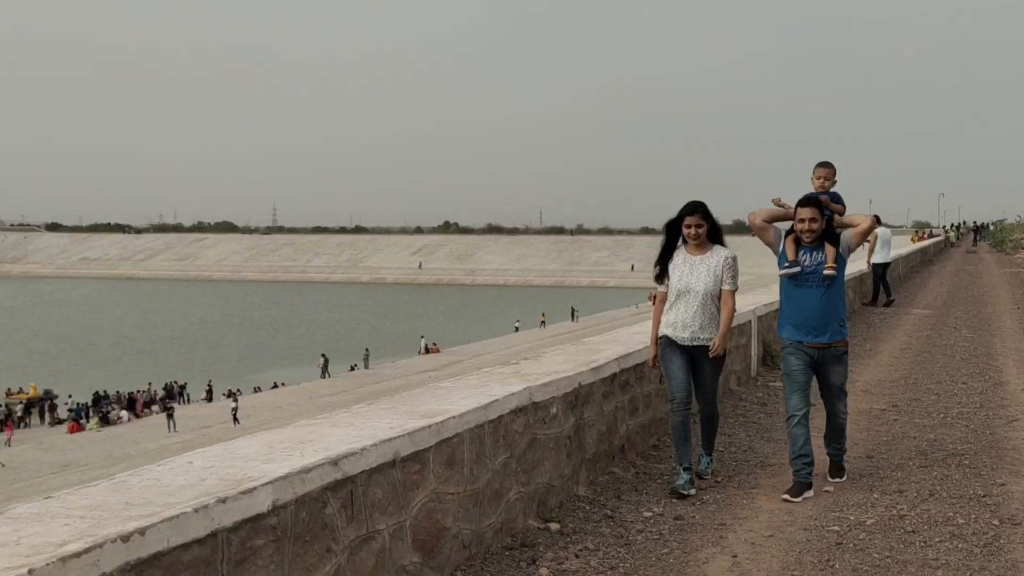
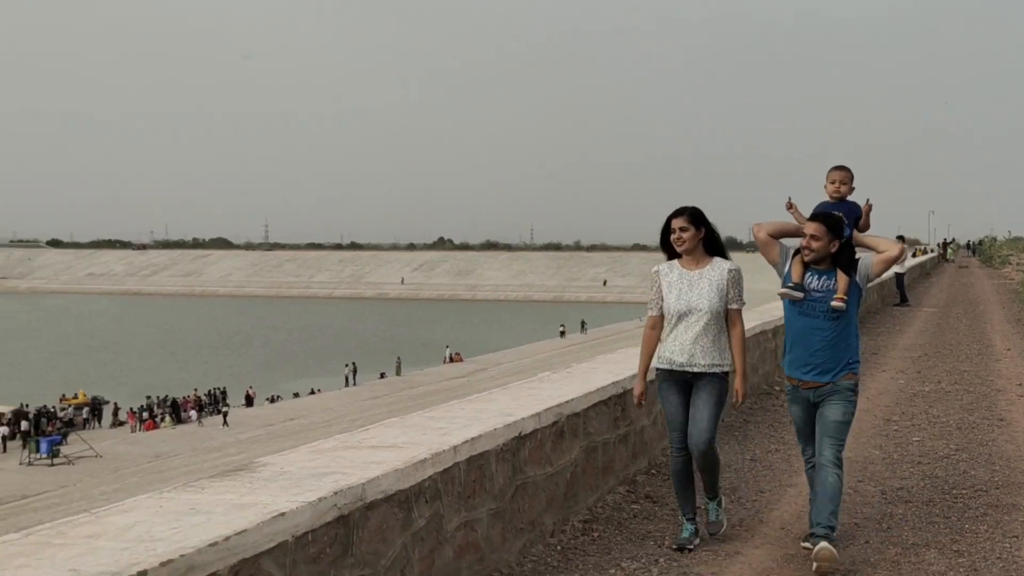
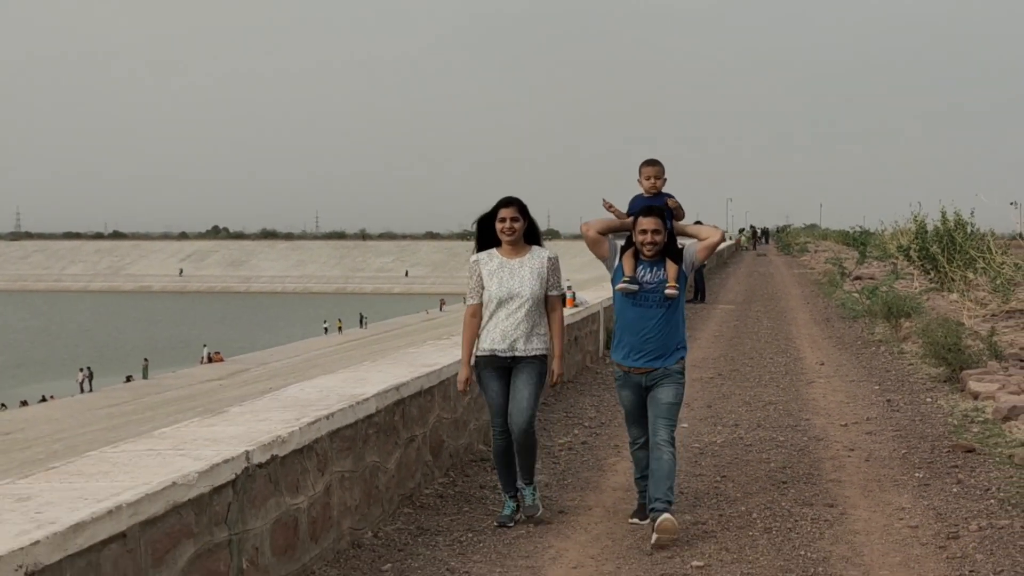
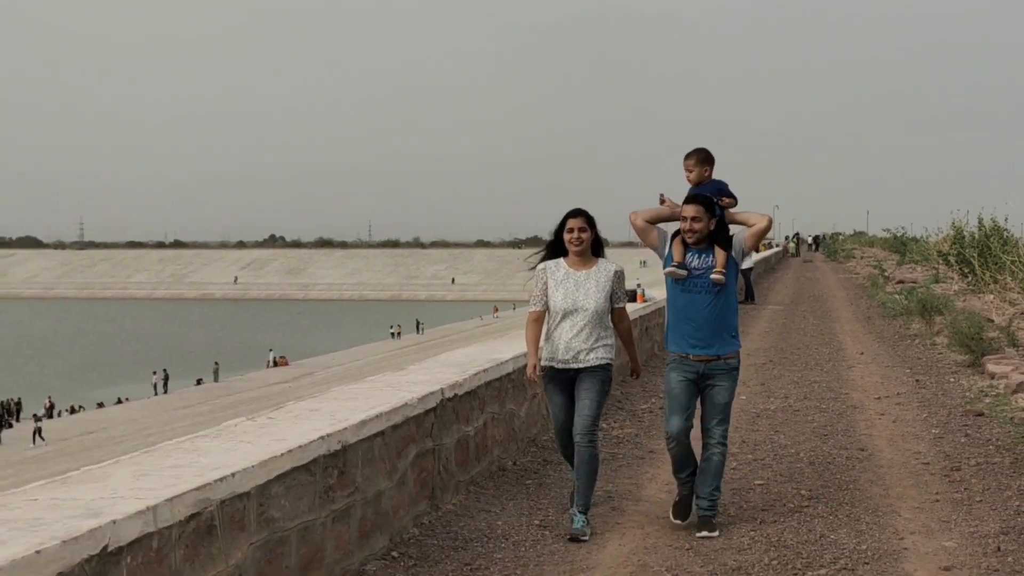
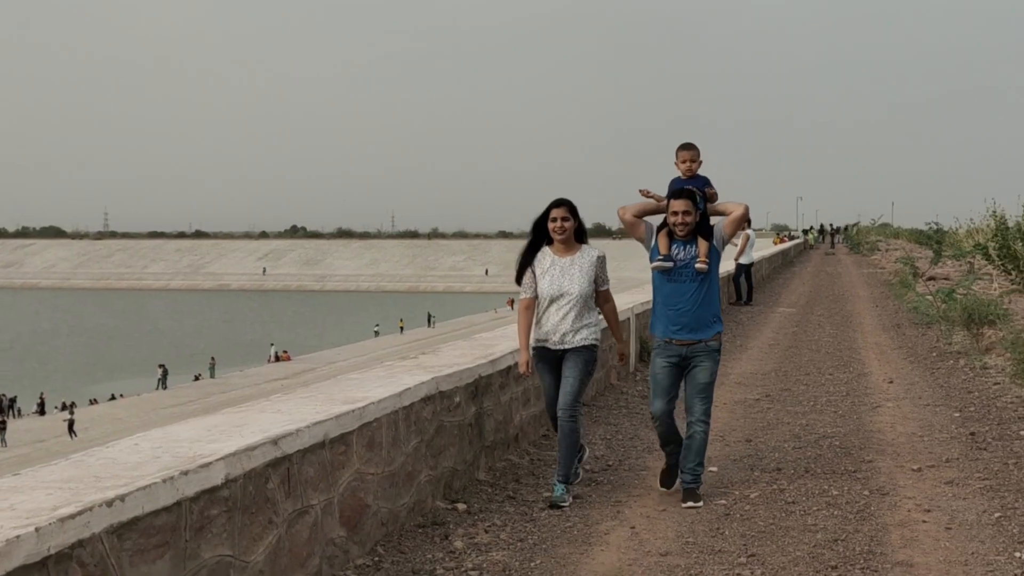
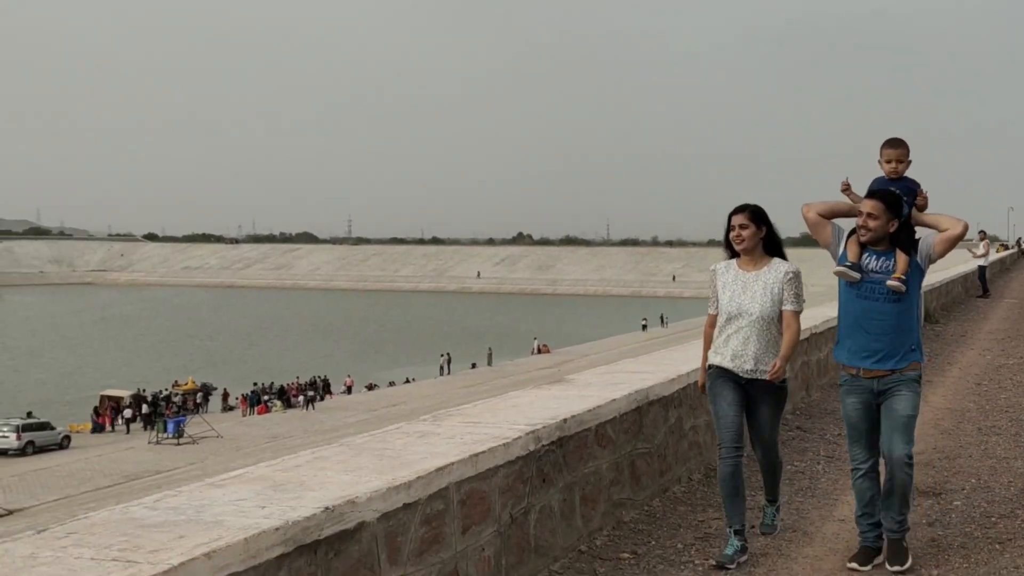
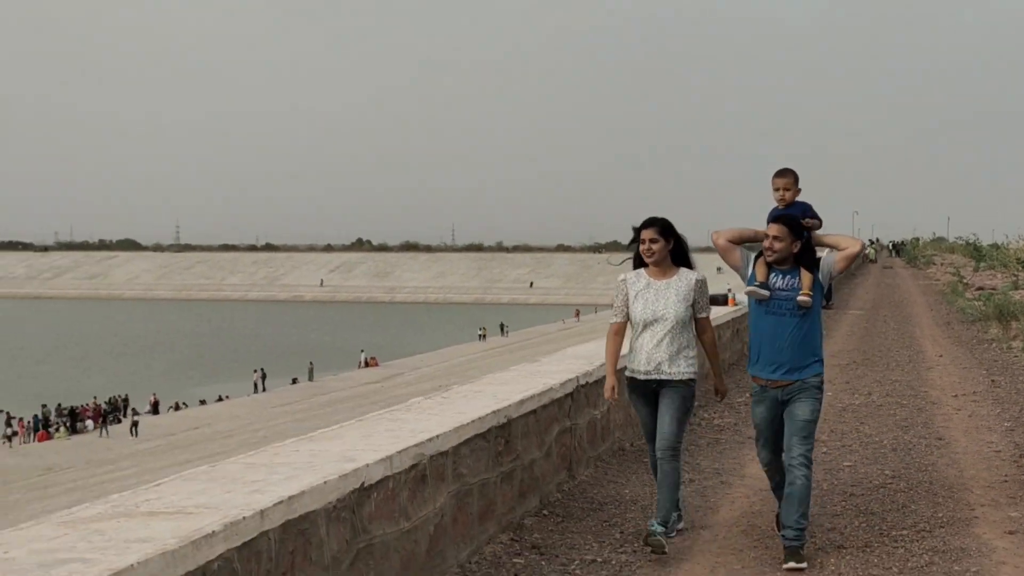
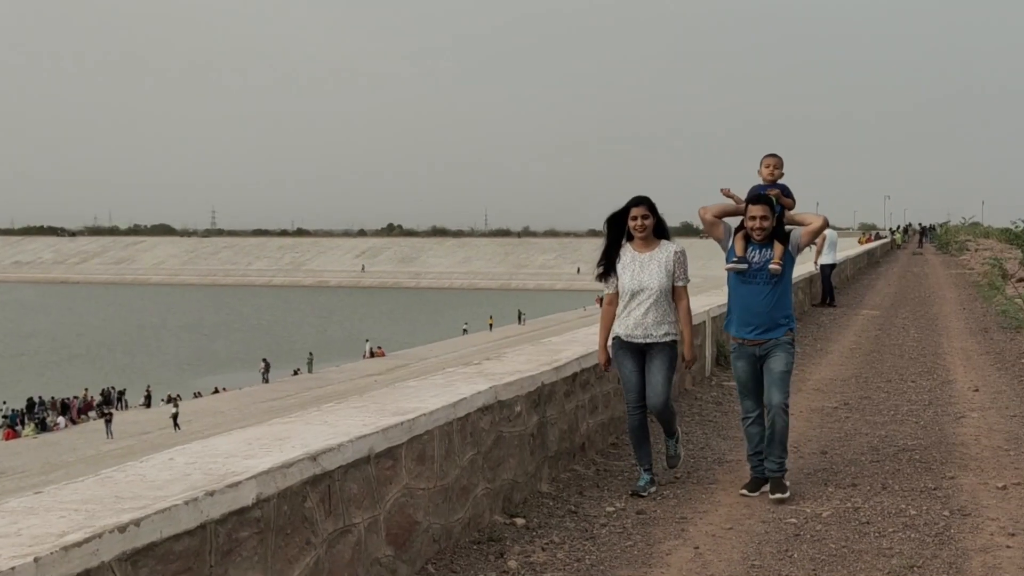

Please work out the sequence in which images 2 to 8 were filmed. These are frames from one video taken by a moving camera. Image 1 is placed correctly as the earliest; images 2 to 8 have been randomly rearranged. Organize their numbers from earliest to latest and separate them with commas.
8, 5, 3, 4, 7, 2, 6
